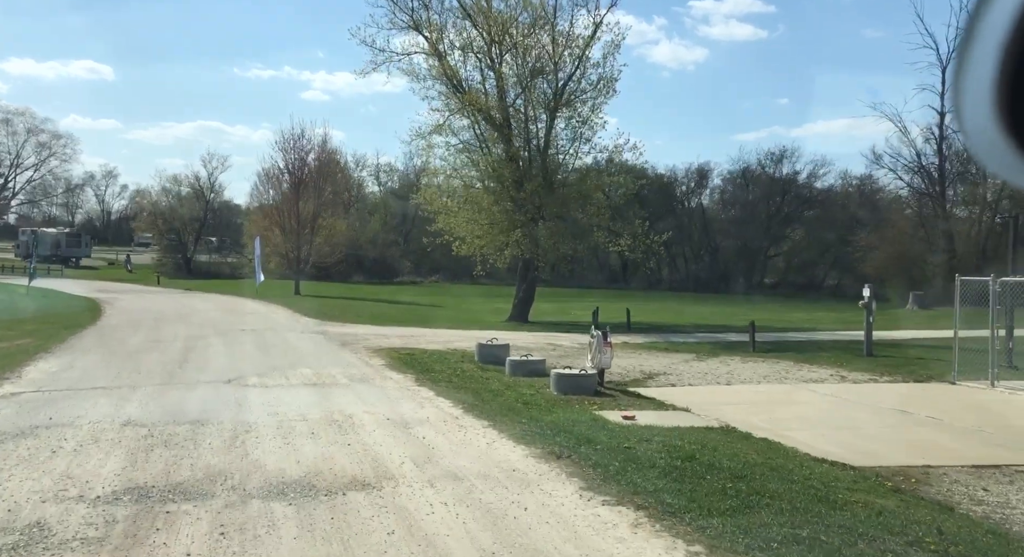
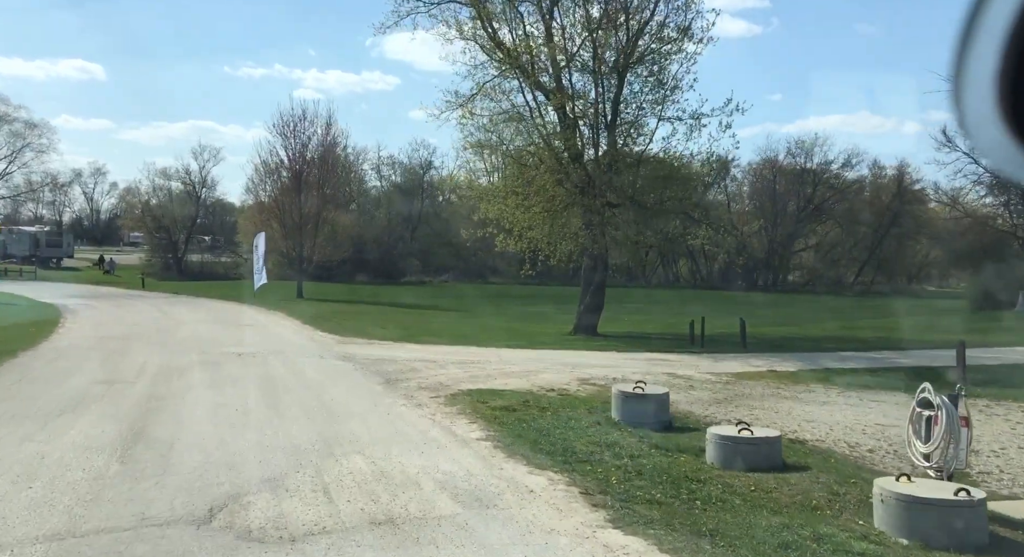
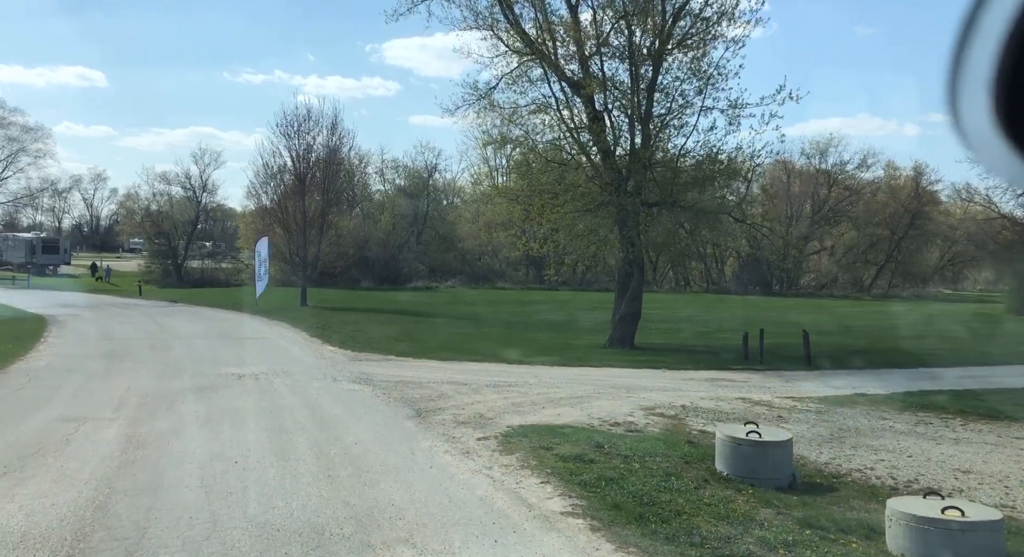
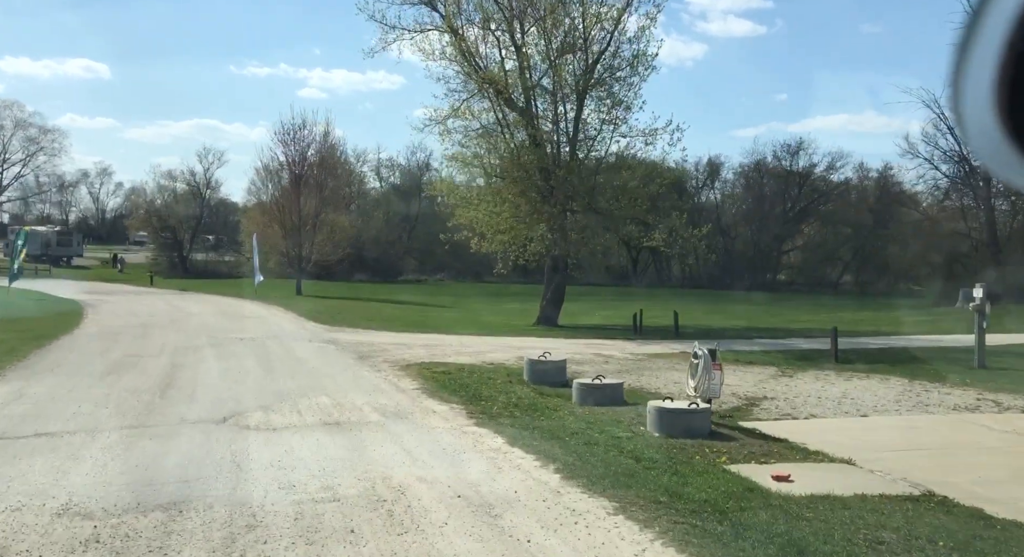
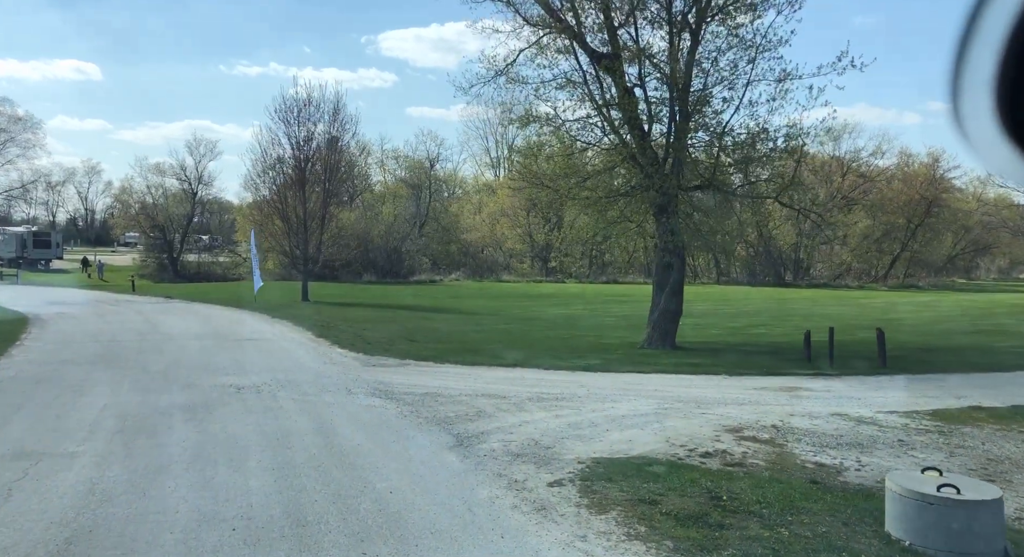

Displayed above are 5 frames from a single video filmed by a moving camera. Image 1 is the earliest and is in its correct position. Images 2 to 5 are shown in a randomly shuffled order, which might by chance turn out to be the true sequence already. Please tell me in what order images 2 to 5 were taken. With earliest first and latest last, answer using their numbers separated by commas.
4, 2, 3, 5
